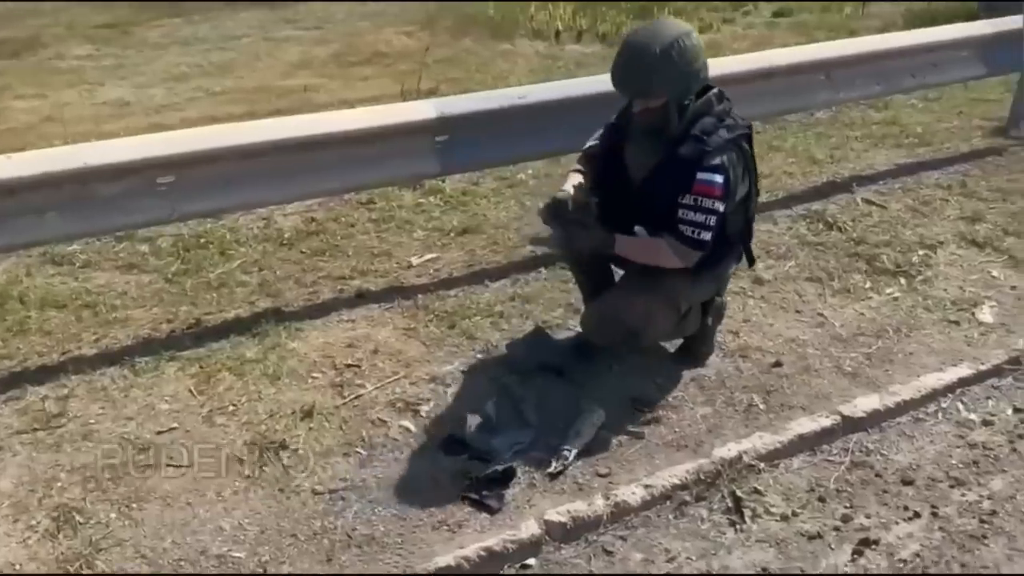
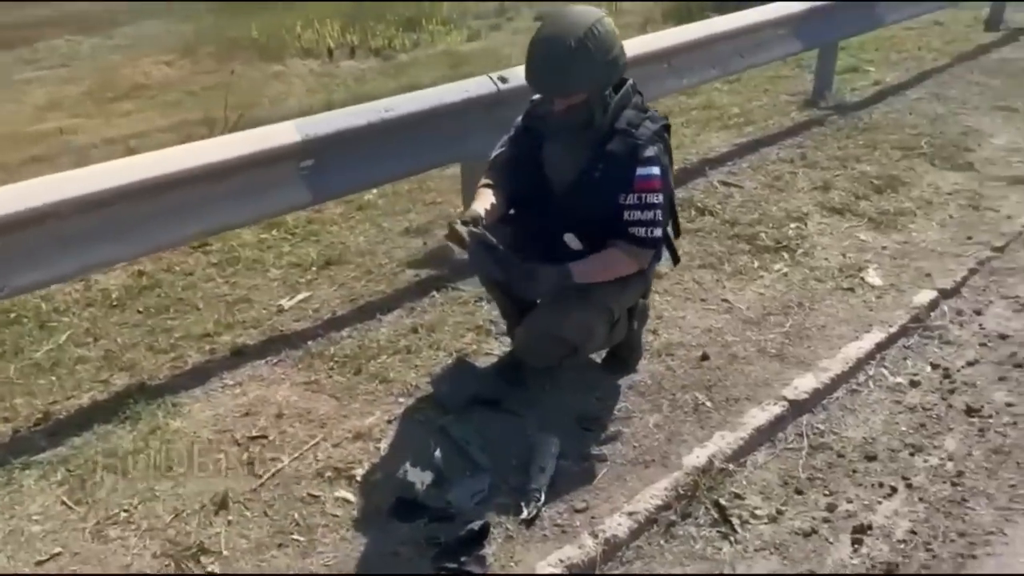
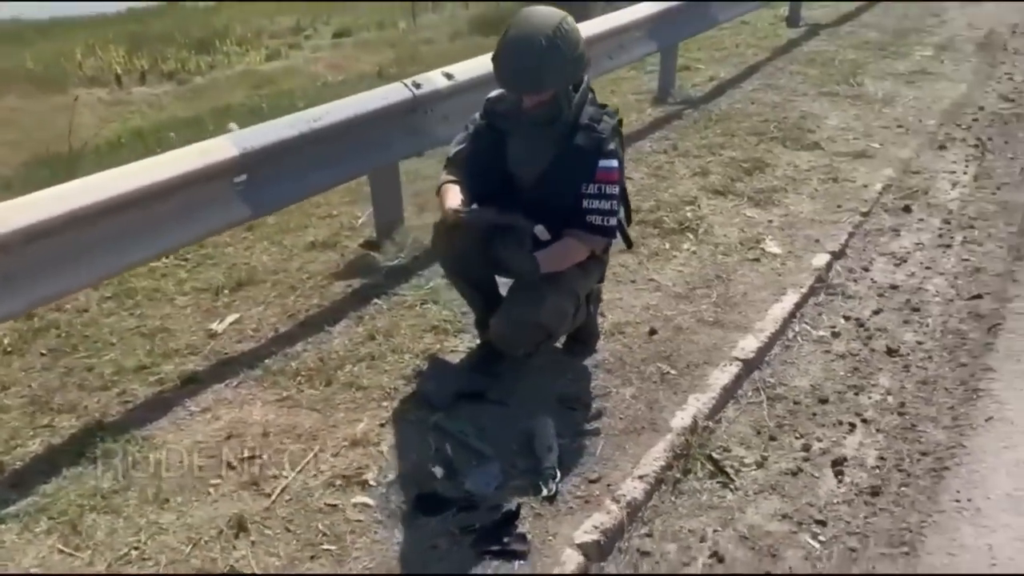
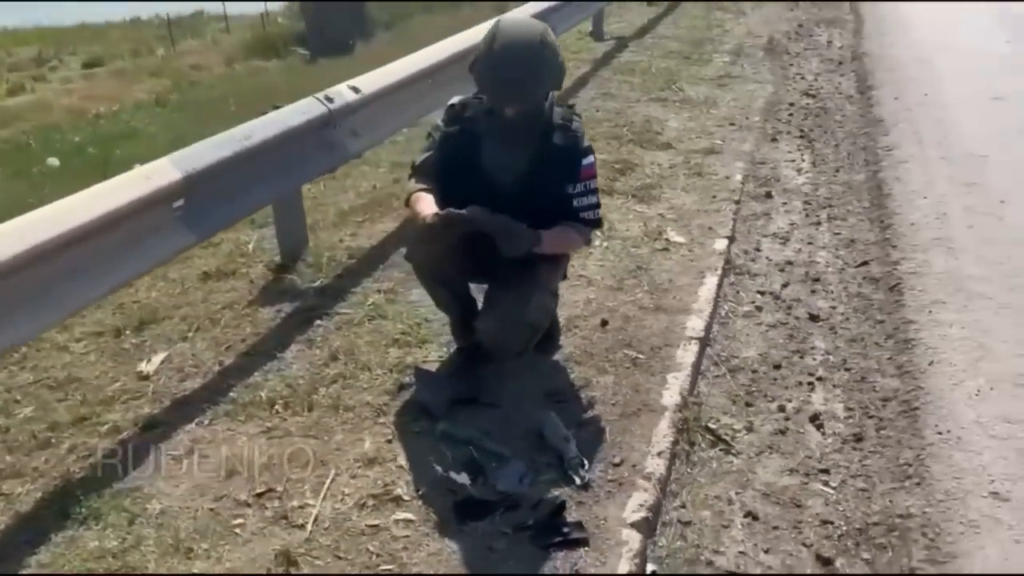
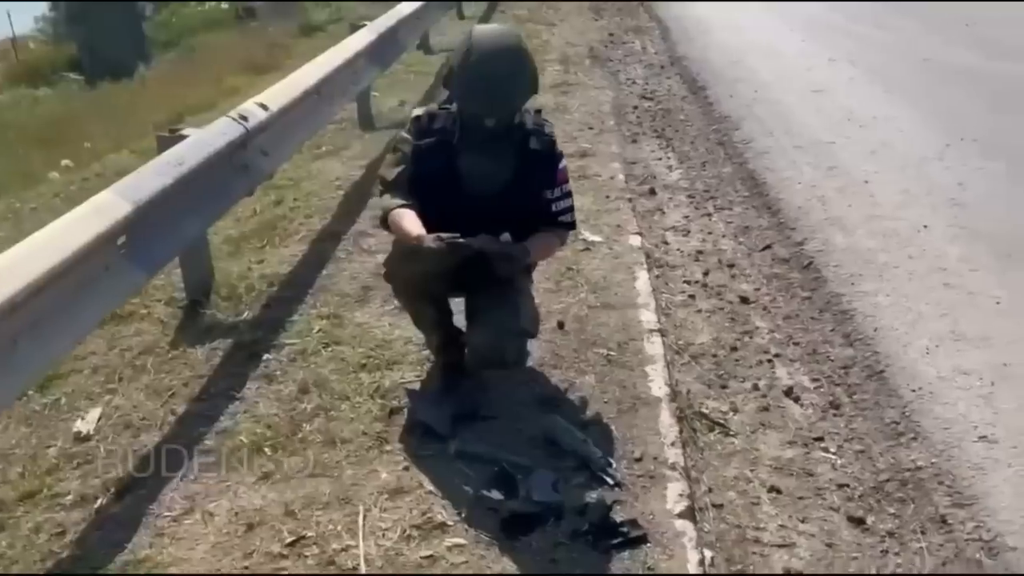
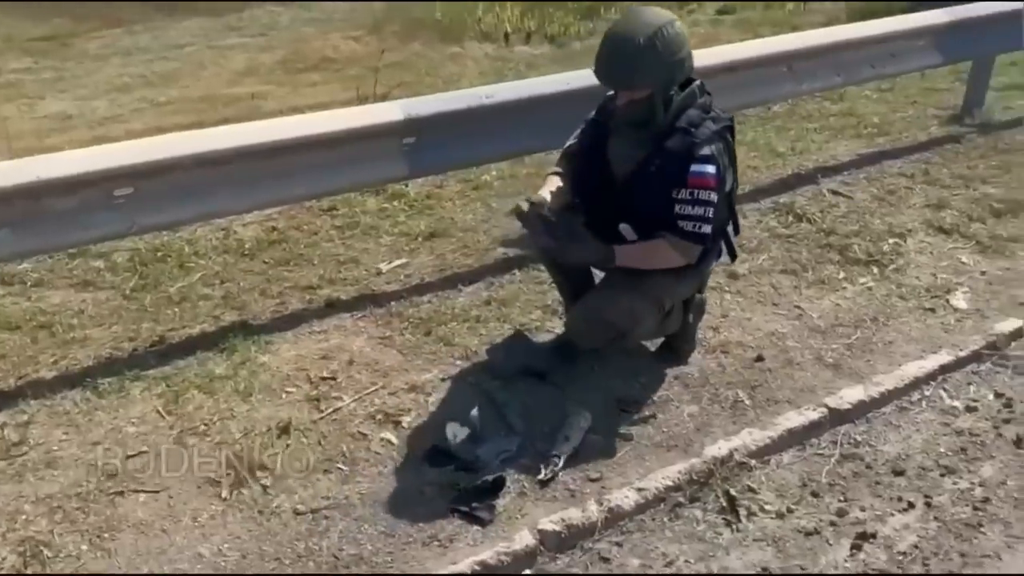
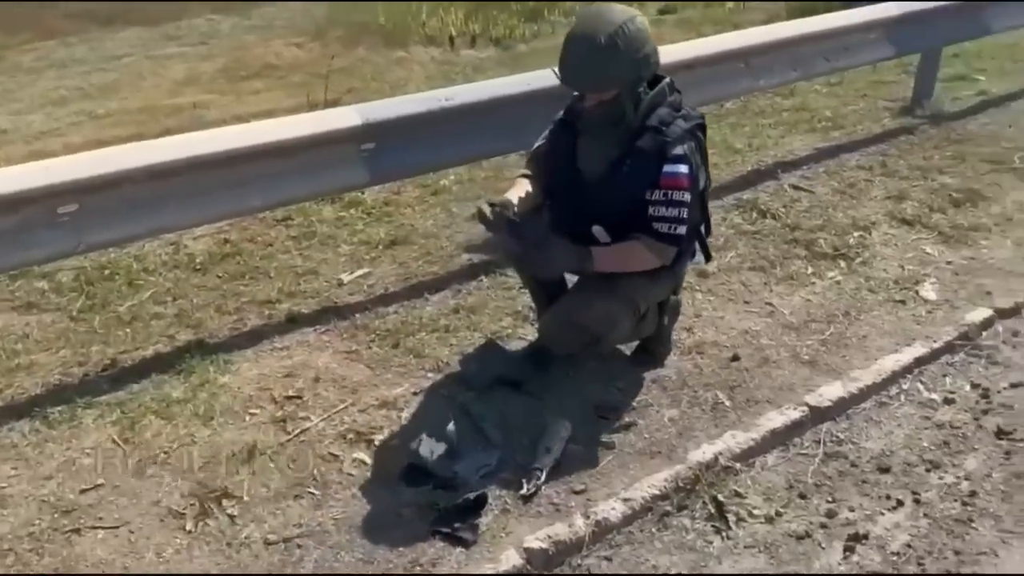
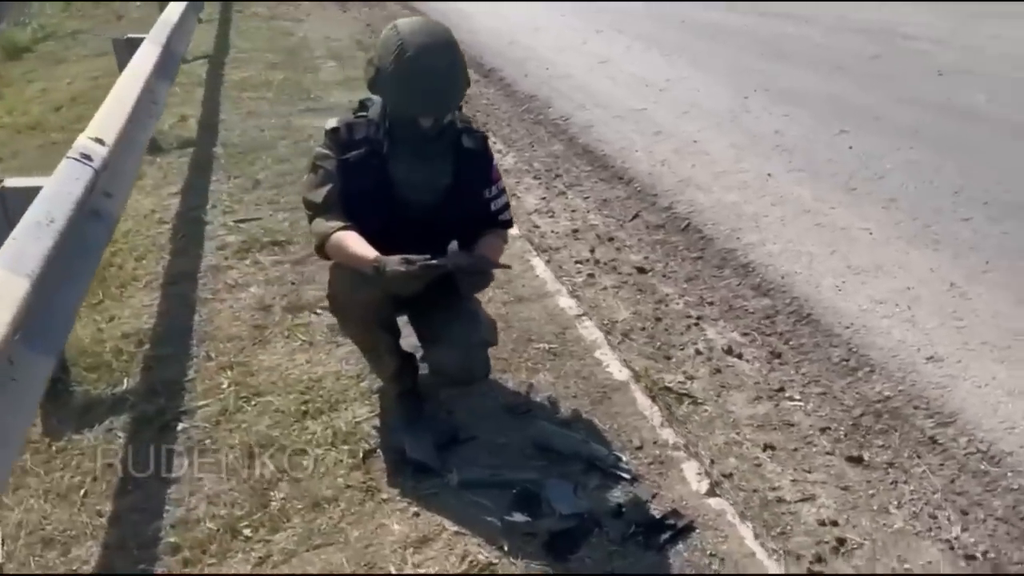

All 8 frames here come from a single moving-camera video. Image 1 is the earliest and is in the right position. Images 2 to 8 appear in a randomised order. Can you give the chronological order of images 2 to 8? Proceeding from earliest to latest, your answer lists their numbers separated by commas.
6, 7, 2, 3, 4, 5, 8
